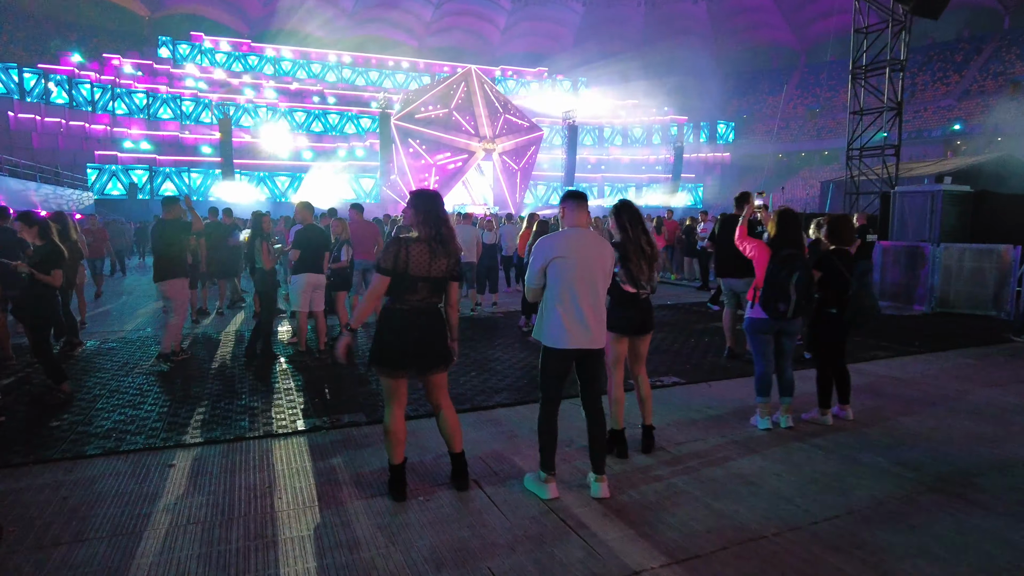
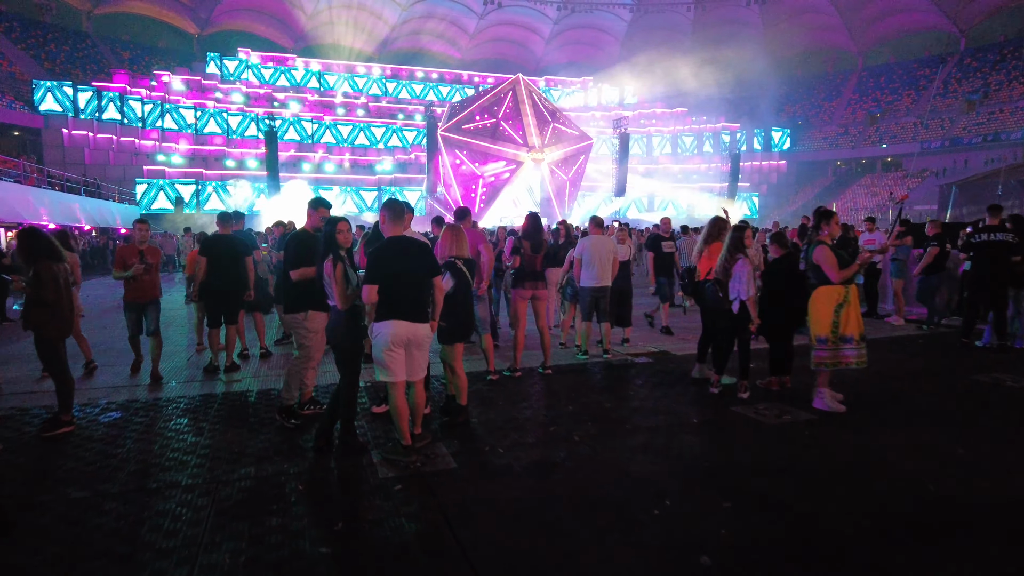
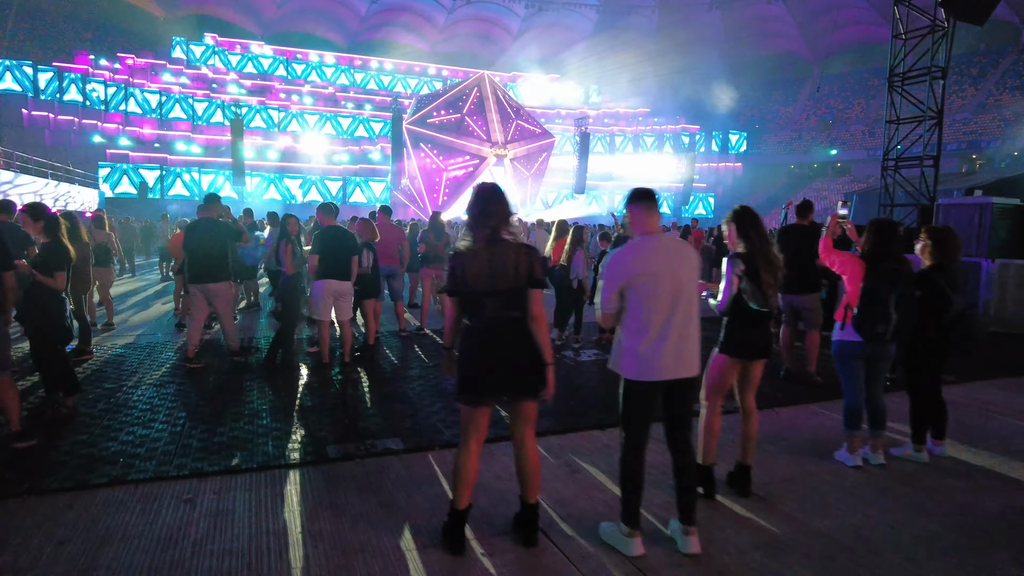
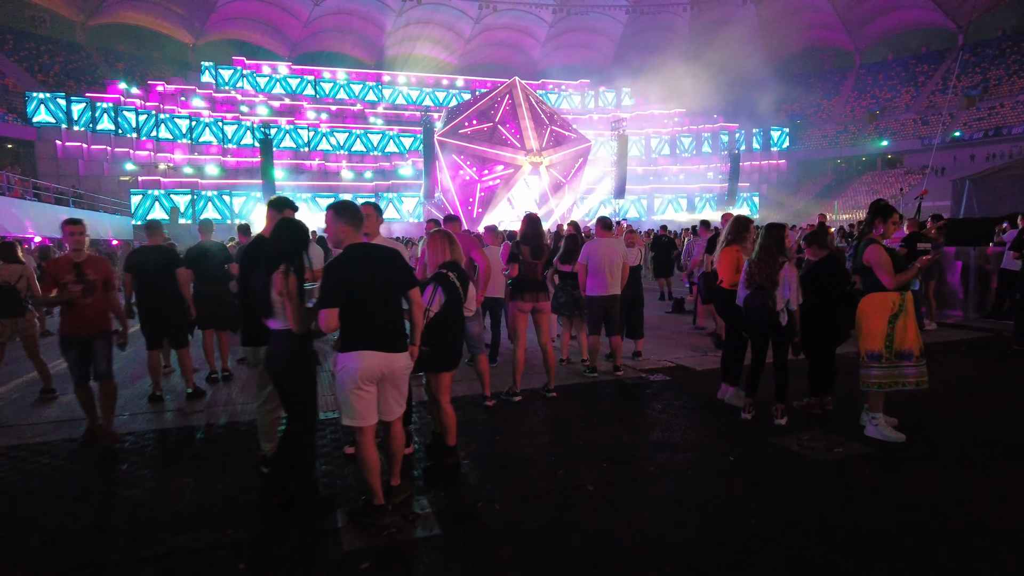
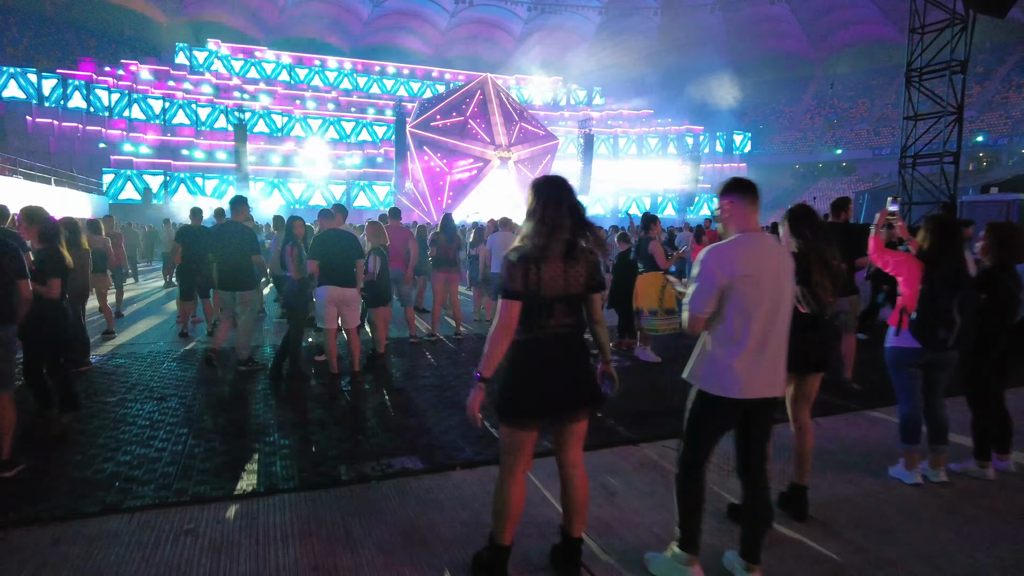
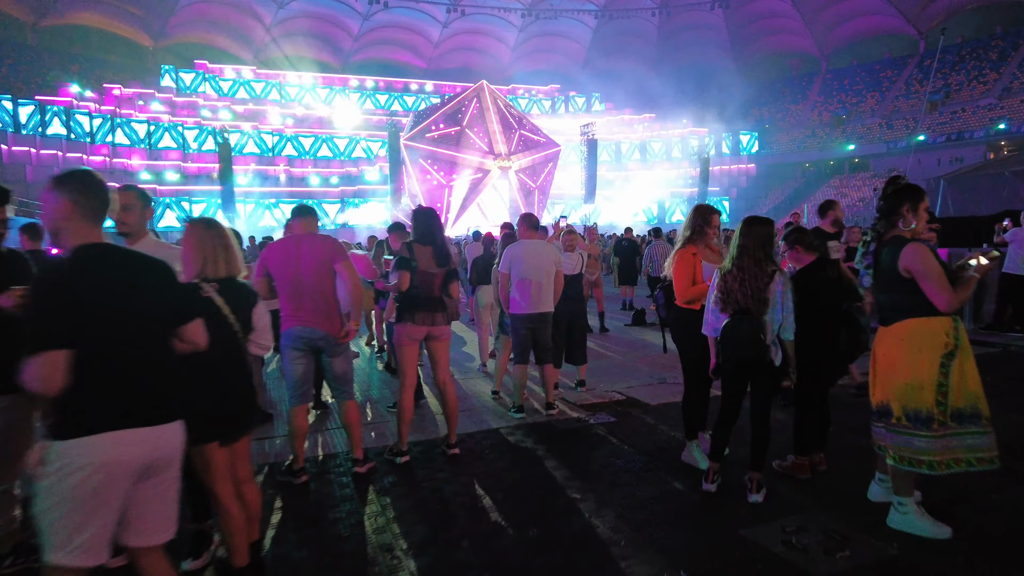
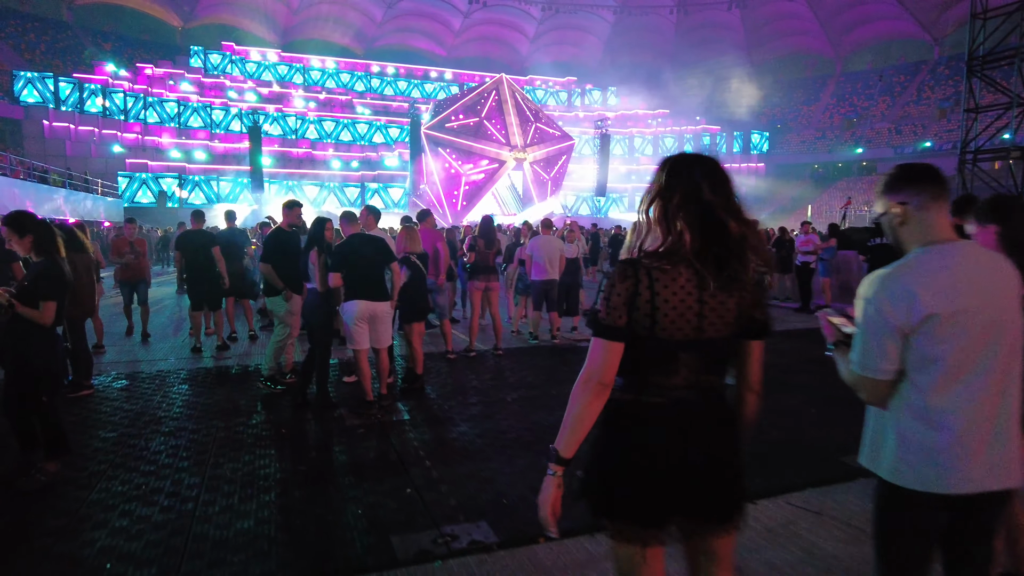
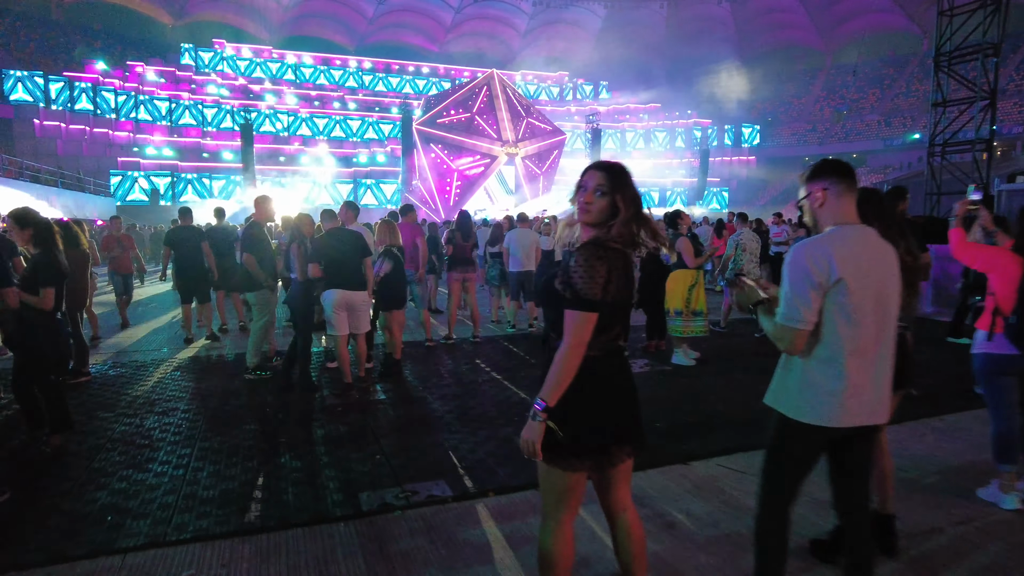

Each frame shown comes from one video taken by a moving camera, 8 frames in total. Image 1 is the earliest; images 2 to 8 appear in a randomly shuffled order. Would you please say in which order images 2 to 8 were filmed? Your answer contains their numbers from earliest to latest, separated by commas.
3, 5, 8, 7, 2, 4, 6
